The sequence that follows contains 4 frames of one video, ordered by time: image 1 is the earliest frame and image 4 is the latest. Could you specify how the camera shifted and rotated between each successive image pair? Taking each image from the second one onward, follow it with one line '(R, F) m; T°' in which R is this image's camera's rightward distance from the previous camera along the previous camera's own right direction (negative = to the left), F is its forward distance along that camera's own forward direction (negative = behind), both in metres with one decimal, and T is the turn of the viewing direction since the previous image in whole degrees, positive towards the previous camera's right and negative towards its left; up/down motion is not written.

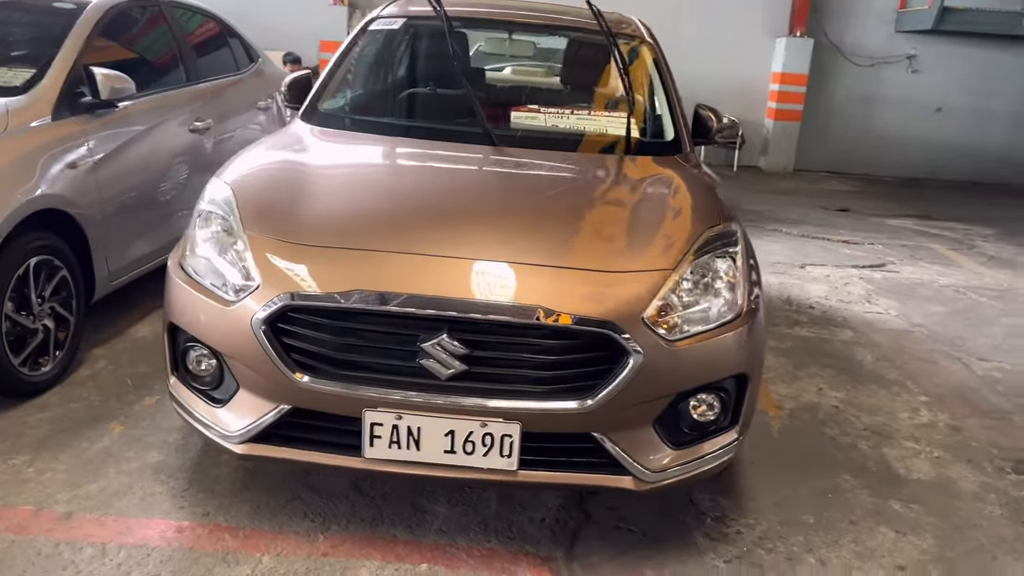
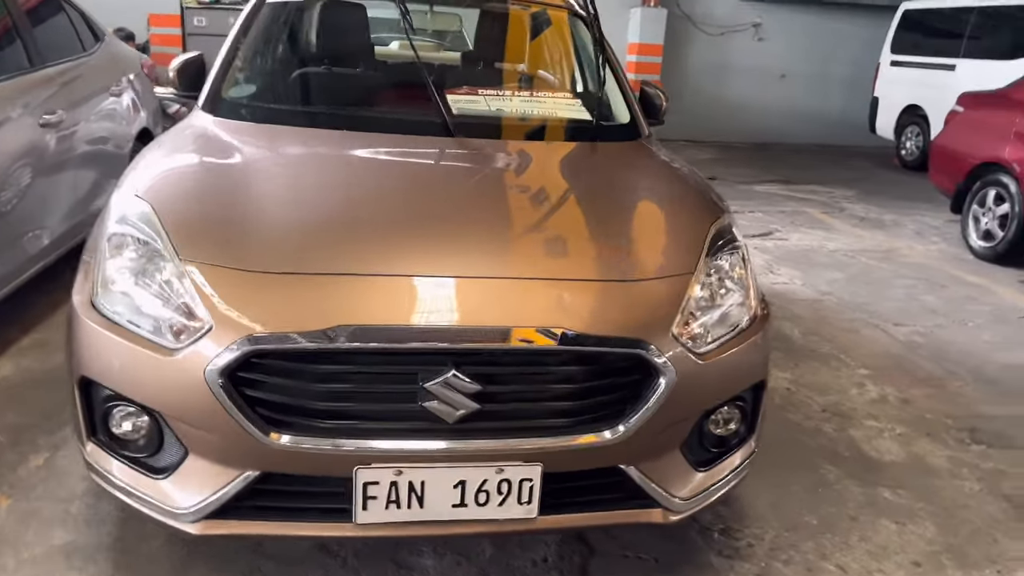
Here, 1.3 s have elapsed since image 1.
(-0.3, +0.3) m; +10°
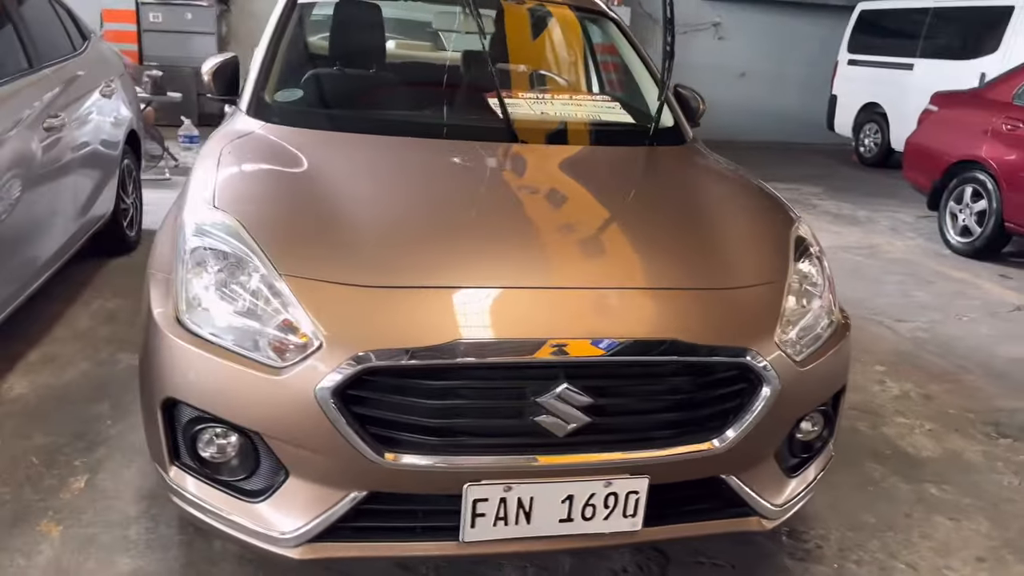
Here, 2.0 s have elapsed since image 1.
(-0.3, 0.0) m; +4°
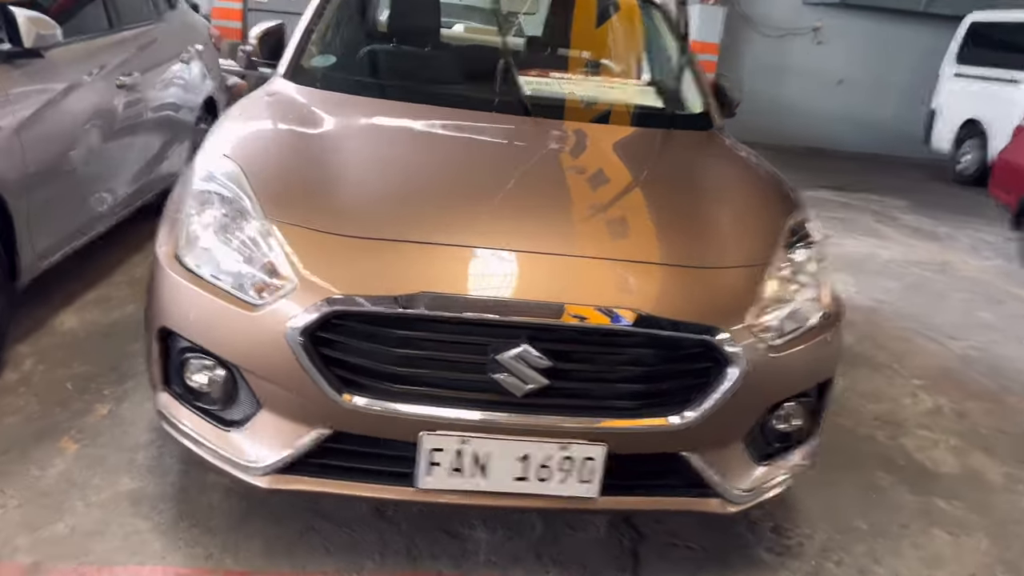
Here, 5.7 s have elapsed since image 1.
(+0.2, 0.0) m; -6°
